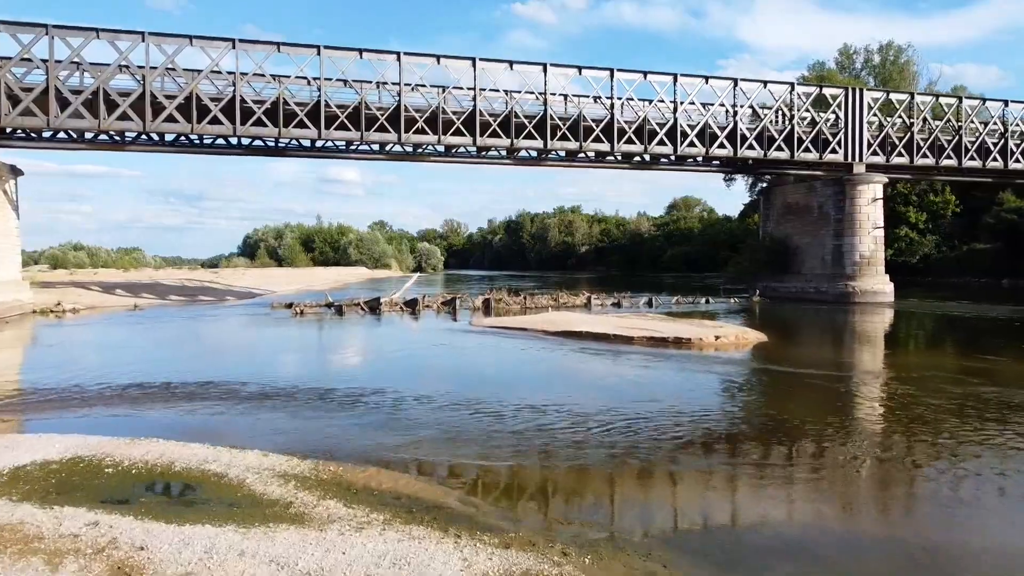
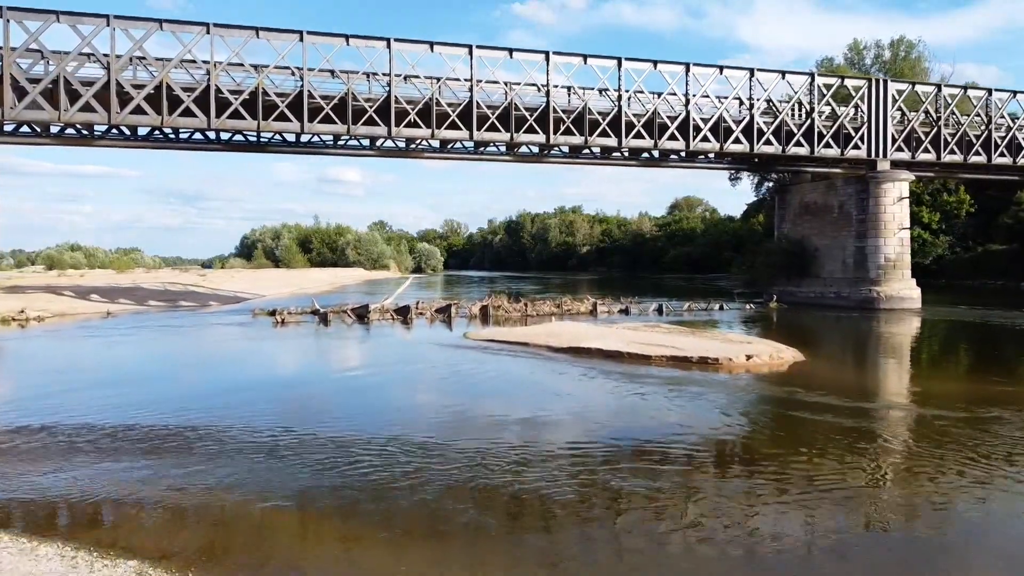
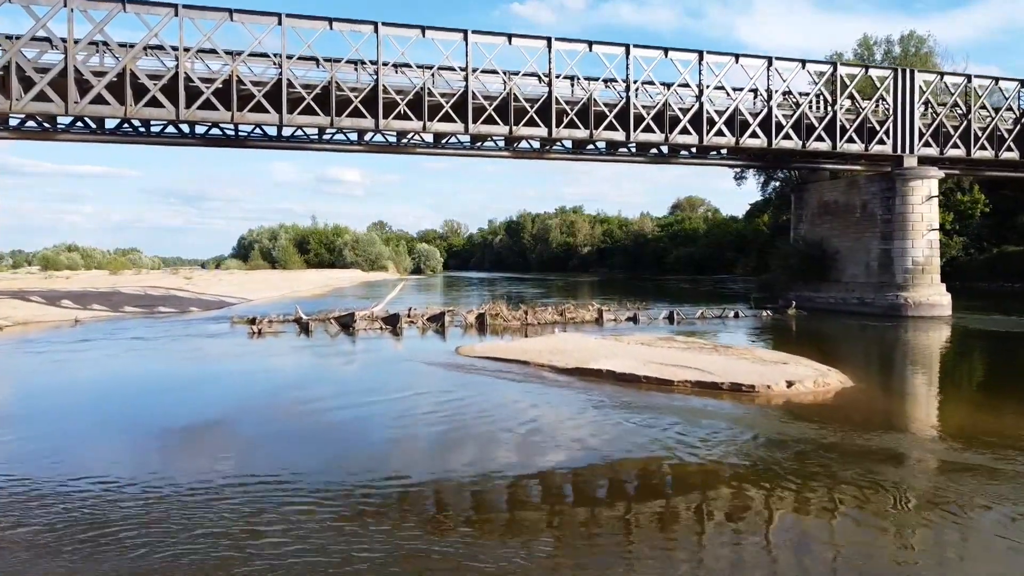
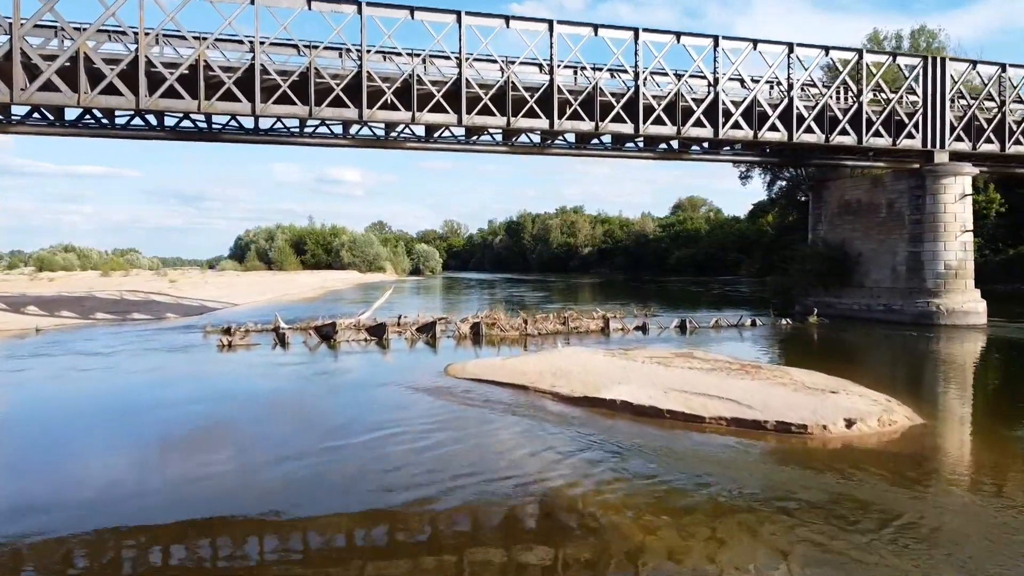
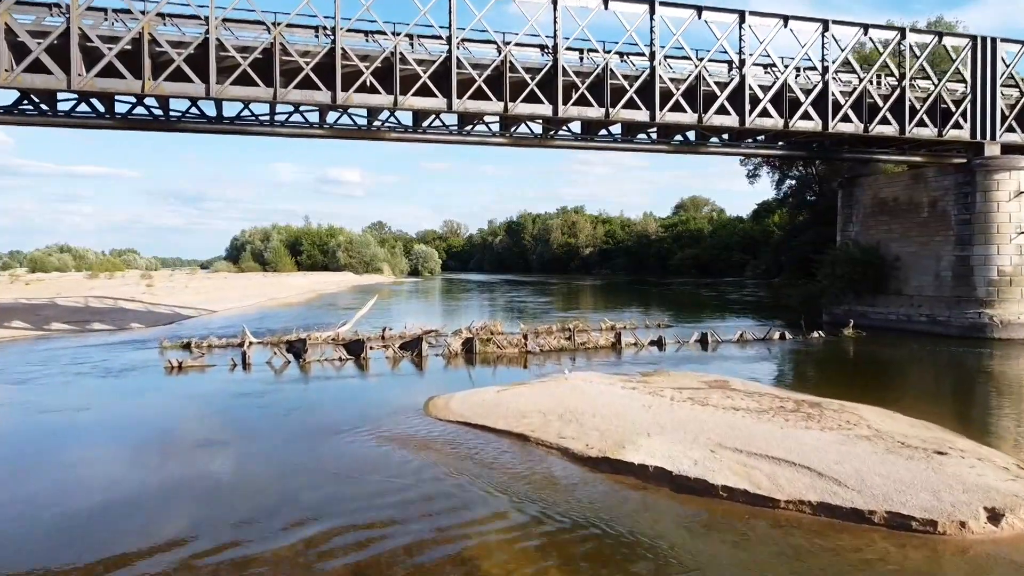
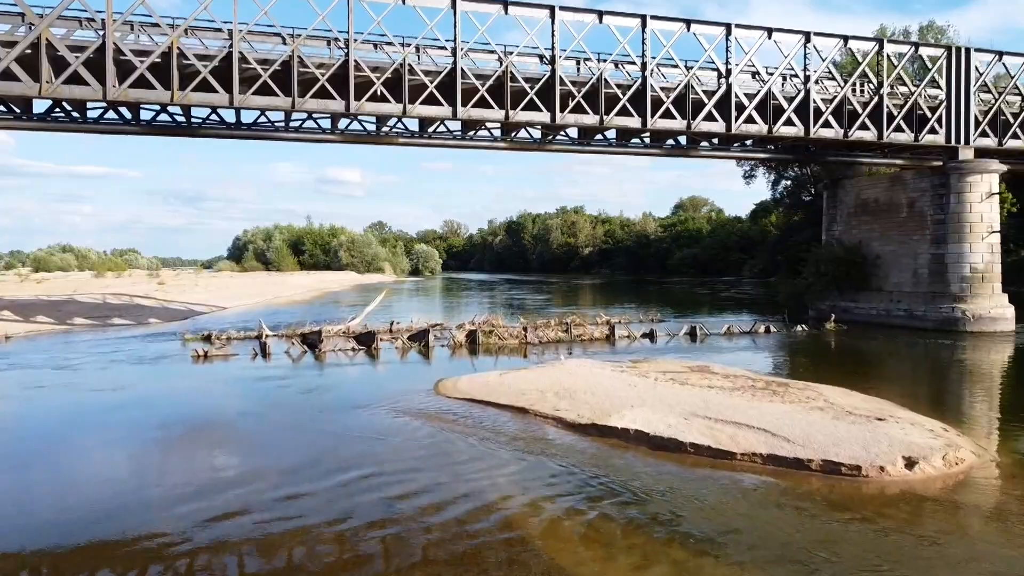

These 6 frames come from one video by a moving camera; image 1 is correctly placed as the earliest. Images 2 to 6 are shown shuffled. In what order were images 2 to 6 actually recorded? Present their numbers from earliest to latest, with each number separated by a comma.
2, 3, 4, 6, 5
